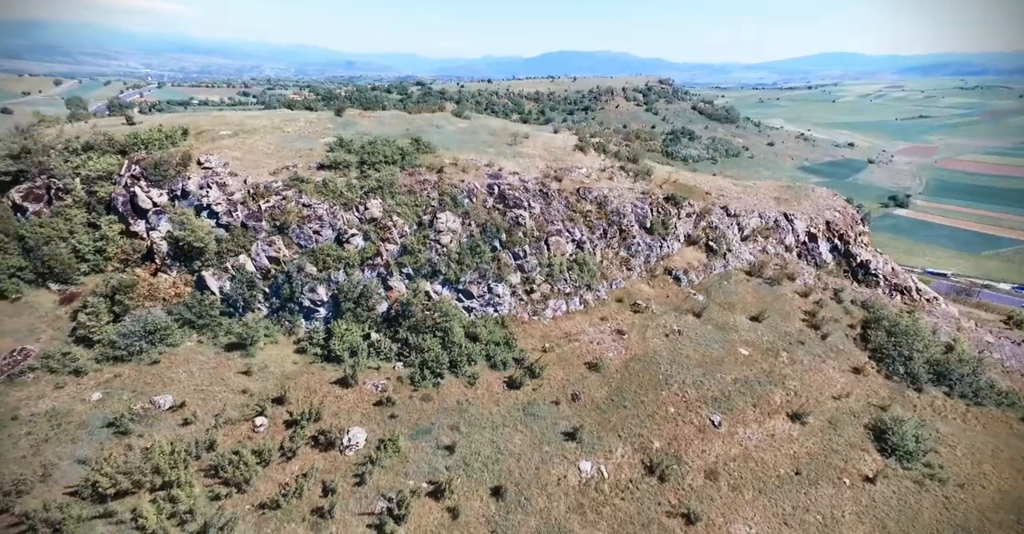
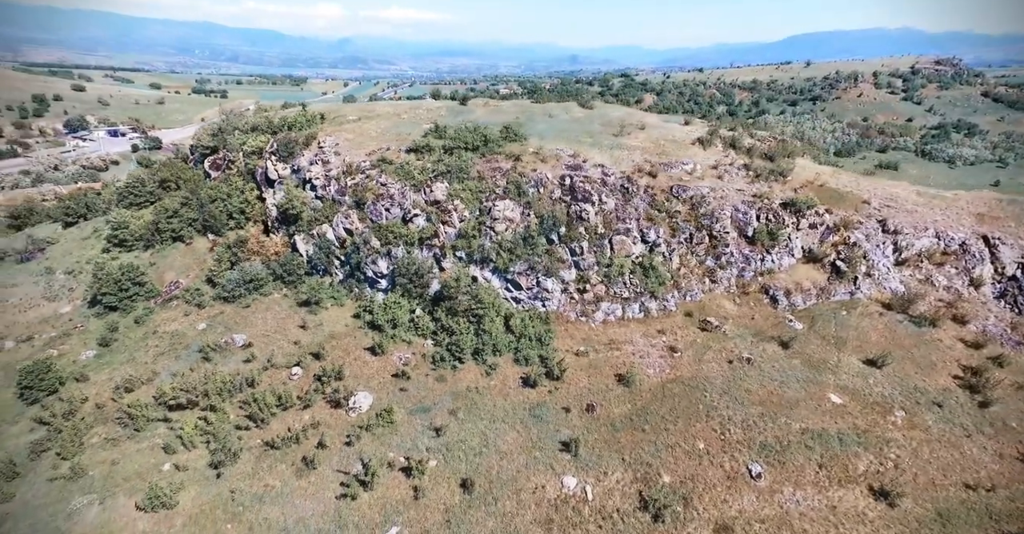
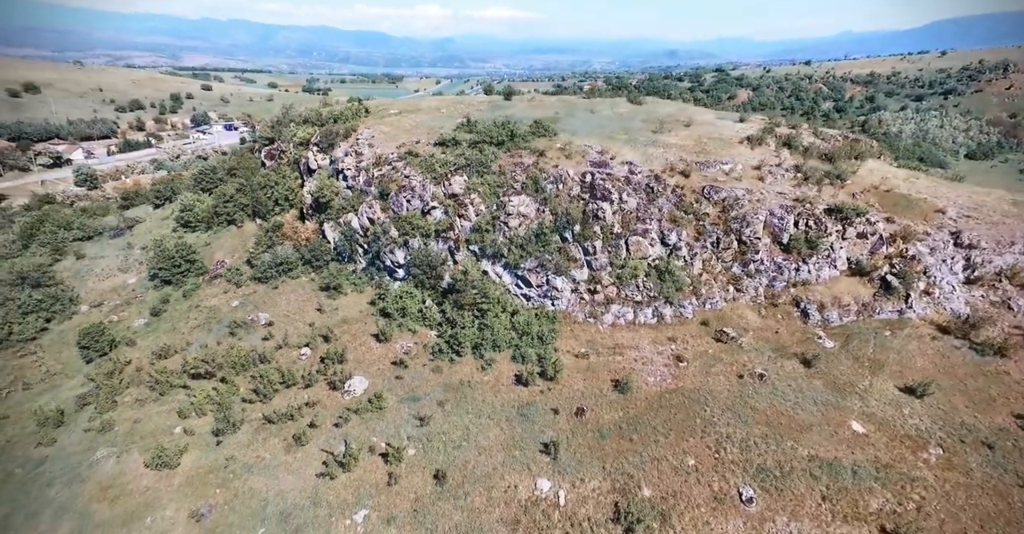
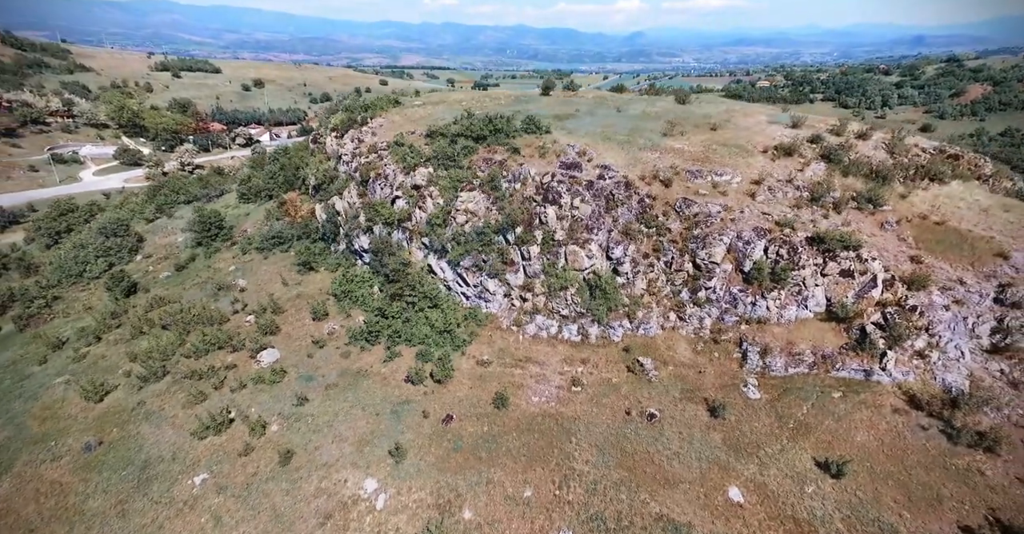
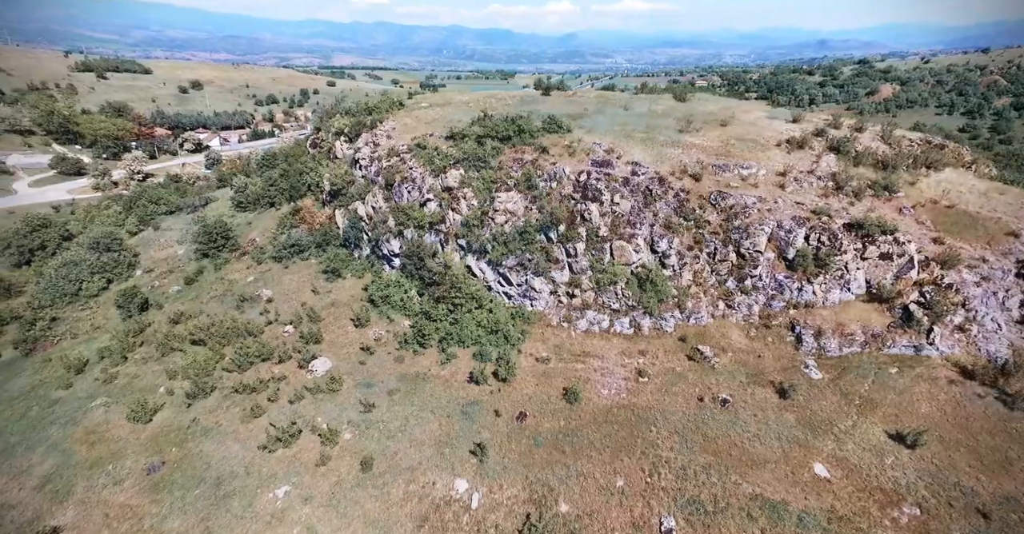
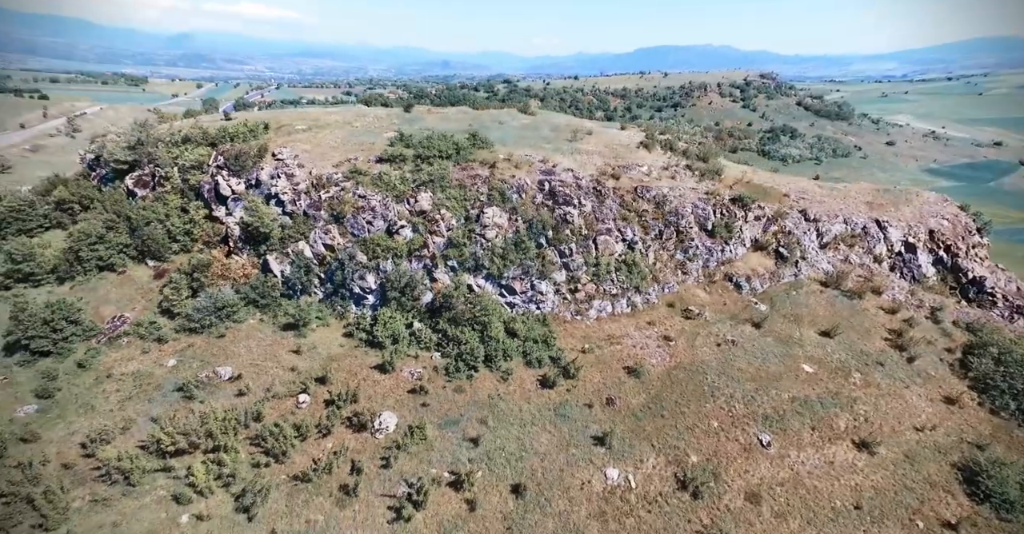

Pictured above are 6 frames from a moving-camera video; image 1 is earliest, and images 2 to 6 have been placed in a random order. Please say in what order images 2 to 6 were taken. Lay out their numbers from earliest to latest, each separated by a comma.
6, 2, 3, 5, 4
